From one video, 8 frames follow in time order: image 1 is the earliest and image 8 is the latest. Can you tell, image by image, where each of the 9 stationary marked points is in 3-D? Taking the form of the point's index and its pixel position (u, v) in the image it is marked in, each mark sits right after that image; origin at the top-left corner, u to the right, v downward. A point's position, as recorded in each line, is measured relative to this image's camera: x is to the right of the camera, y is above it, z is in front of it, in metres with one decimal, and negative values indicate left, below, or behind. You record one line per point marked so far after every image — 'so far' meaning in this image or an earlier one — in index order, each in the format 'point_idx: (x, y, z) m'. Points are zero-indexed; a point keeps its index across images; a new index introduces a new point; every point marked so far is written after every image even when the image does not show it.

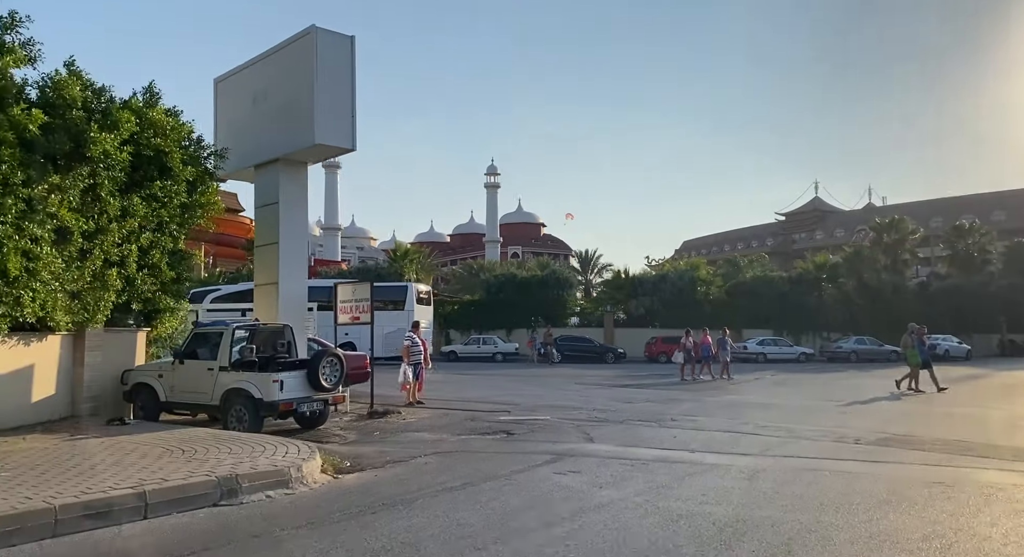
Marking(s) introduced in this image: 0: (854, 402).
0: (+7.0, -2.5, +18.3) m
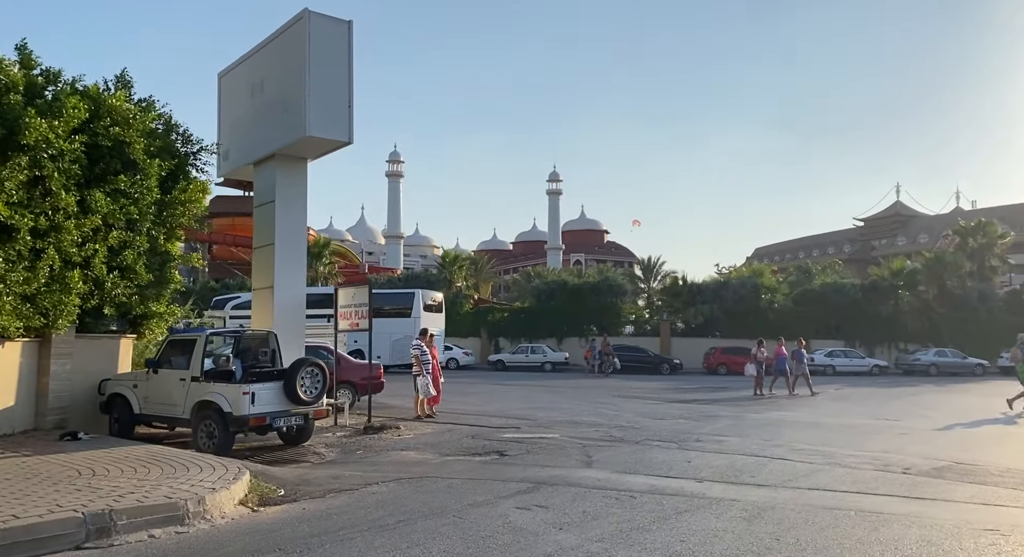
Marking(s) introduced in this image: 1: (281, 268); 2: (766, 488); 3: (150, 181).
0: (+7.4, -2.6, +16.5) m
1: (-3.6, +0.1, +14.3) m
2: (+2.4, -2.0, +8.5) m
3: (-4.6, +1.2, +11.5) m
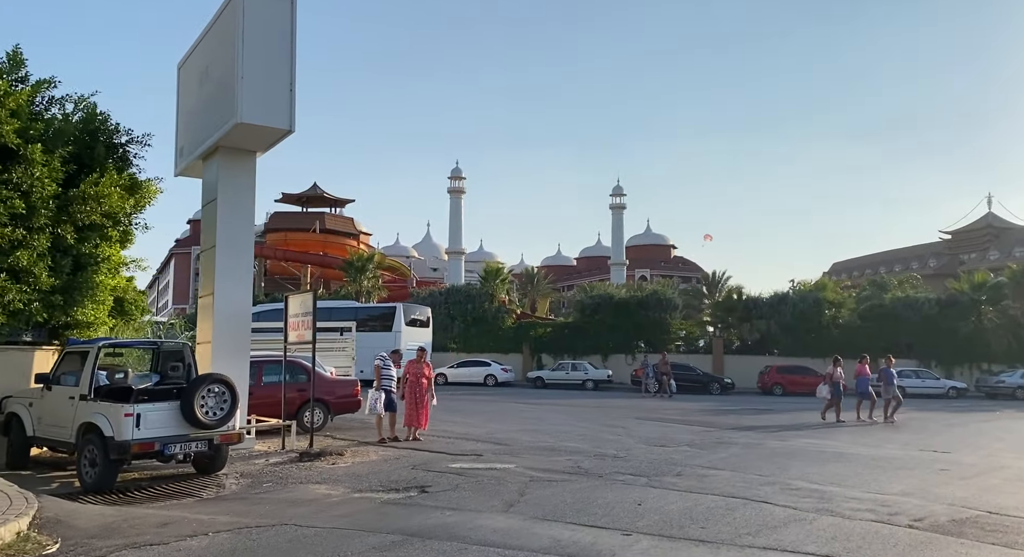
0: (+7.1, -2.7, +14.1) m
1: (-4.1, +0.1, +12.8) m
2: (+1.4, -1.9, +6.6) m
3: (-5.3, +1.2, +10.2) m
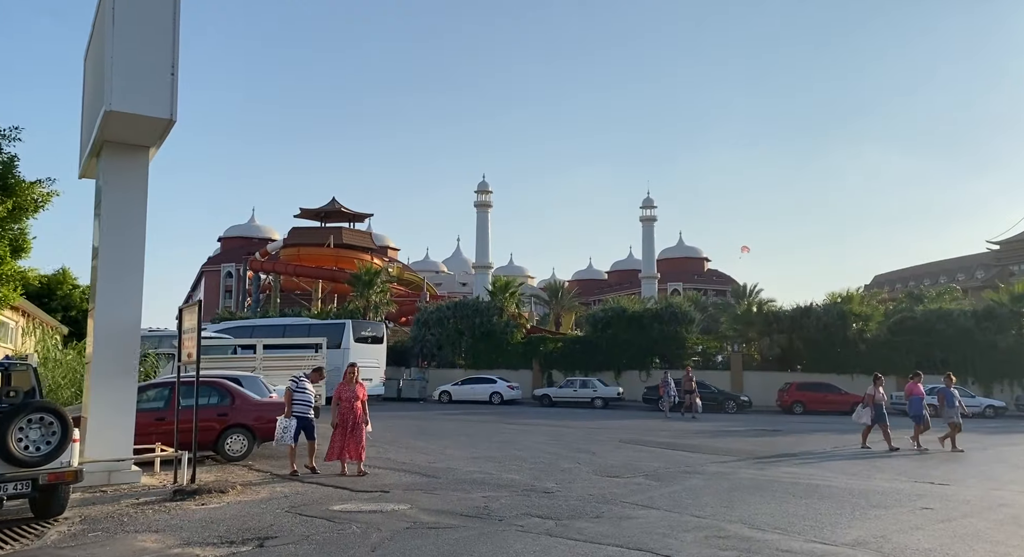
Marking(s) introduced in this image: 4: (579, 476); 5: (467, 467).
0: (+6.1, -2.8, +12.2) m
1: (-5.1, -0.1, +11.5) m
2: (+0.1, -1.9, +4.9) m
3: (-6.5, +1.1, +8.9) m
4: (+0.9, -2.7, +12.5) m
5: (-0.6, -2.7, +13.2) m
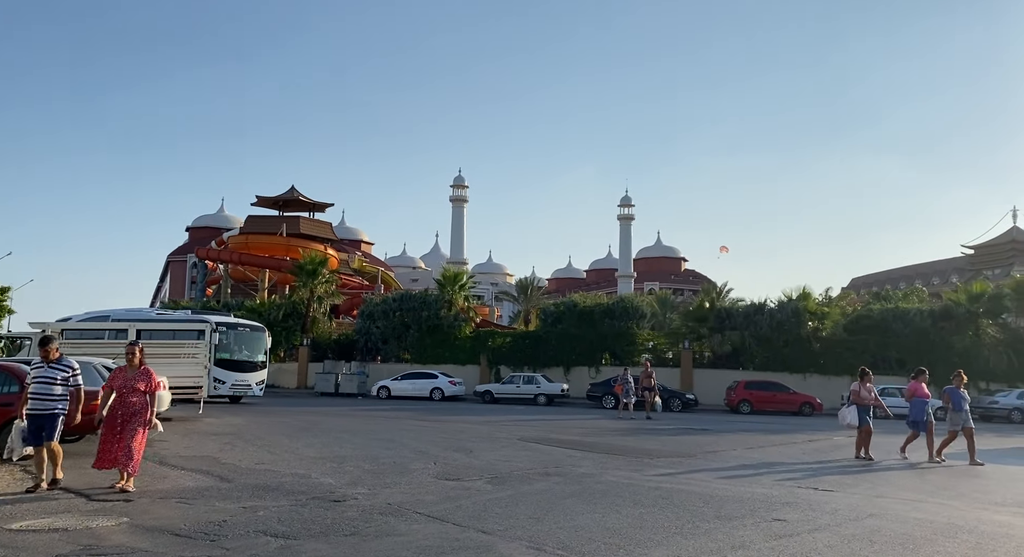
0: (+4.0, -2.6, +10.8) m
1: (-7.2, +0.3, +10.0) m
2: (-1.9, -1.7, +3.5) m
3: (-8.5, +1.5, +7.4) m
4: (-1.2, -2.4, +11.1) m
5: (-2.8, -2.4, +11.8) m
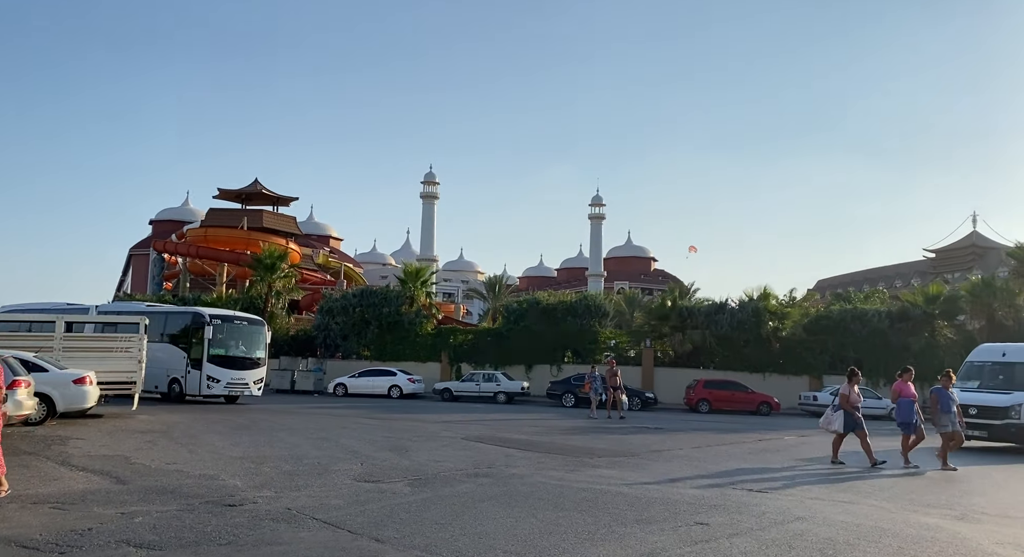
0: (+3.1, -2.6, +10.5) m
1: (-8.1, +0.4, +9.3) m
2: (-2.6, -1.6, +3.0) m
3: (-9.3, +1.6, +6.7) m
4: (-2.1, -2.4, +10.6) m
5: (-3.7, -2.3, +11.3) m
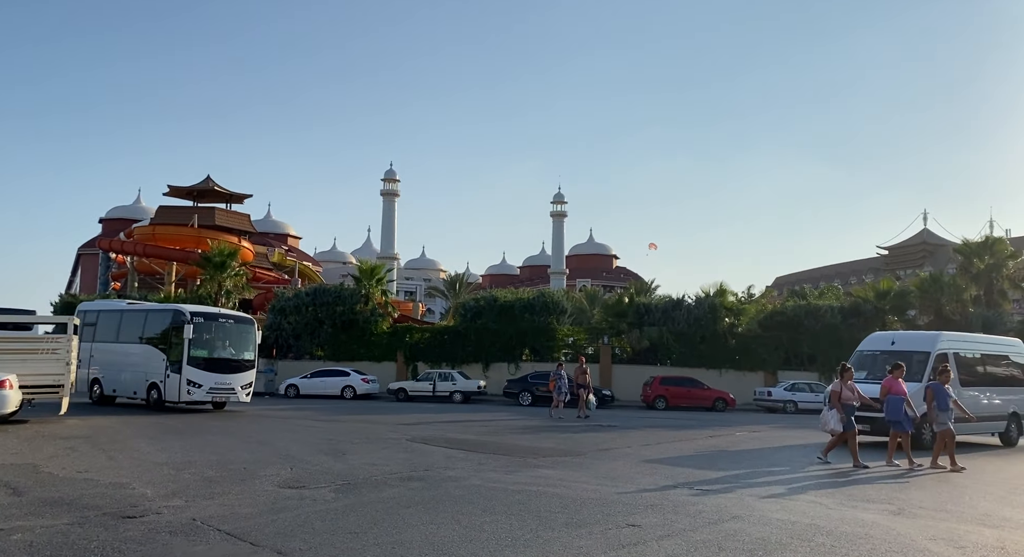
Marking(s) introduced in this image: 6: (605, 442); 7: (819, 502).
0: (+2.3, -2.5, +10.1) m
1: (-8.8, +0.4, +8.5) m
2: (-3.1, -1.6, +2.4) m
3: (-9.9, +1.6, +5.9) m
4: (-2.9, -2.3, +10.0) m
5: (-4.5, -2.3, +10.7) m
6: (+1.9, -3.3, +18.2) m
7: (+3.3, -2.4, +9.8) m
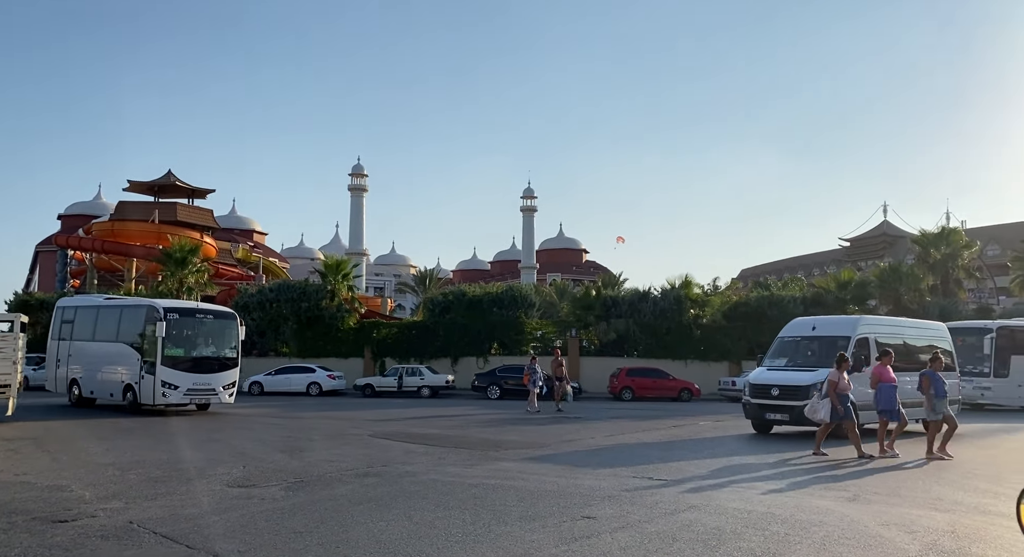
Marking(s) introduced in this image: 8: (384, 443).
0: (+1.9, -2.3, +10.0) m
1: (-9.2, +0.4, +8.0) m
2: (-3.3, -1.5, +2.1) m
3: (-10.3, +1.6, +5.3) m
4: (-3.4, -2.2, +9.7) m
5: (-5.0, -2.2, +10.3) m
6: (+1.1, -3.1, +18.0) m
7: (+2.9, -2.3, +9.6) m
8: (-2.1, -2.8, +15.5) m
